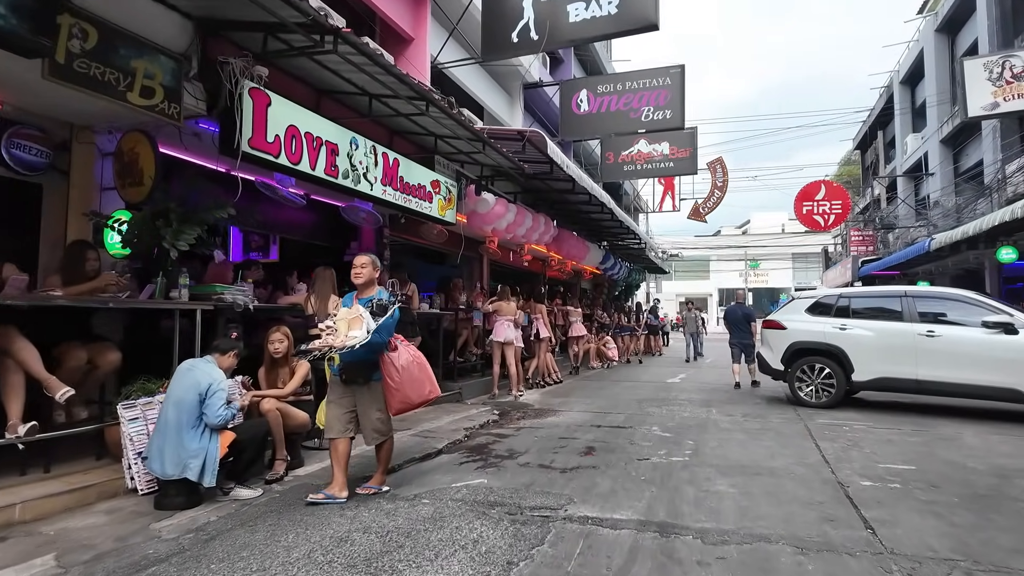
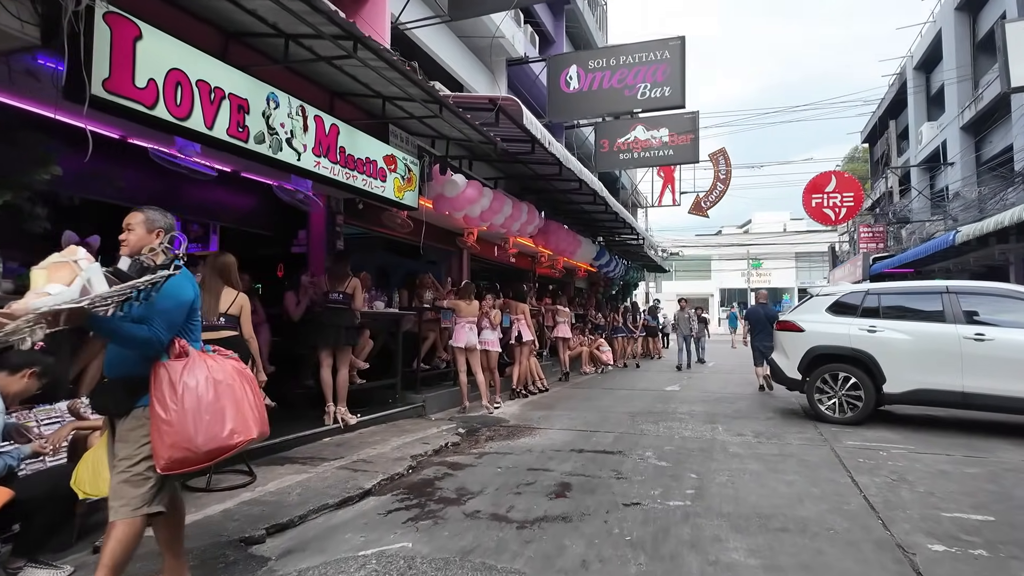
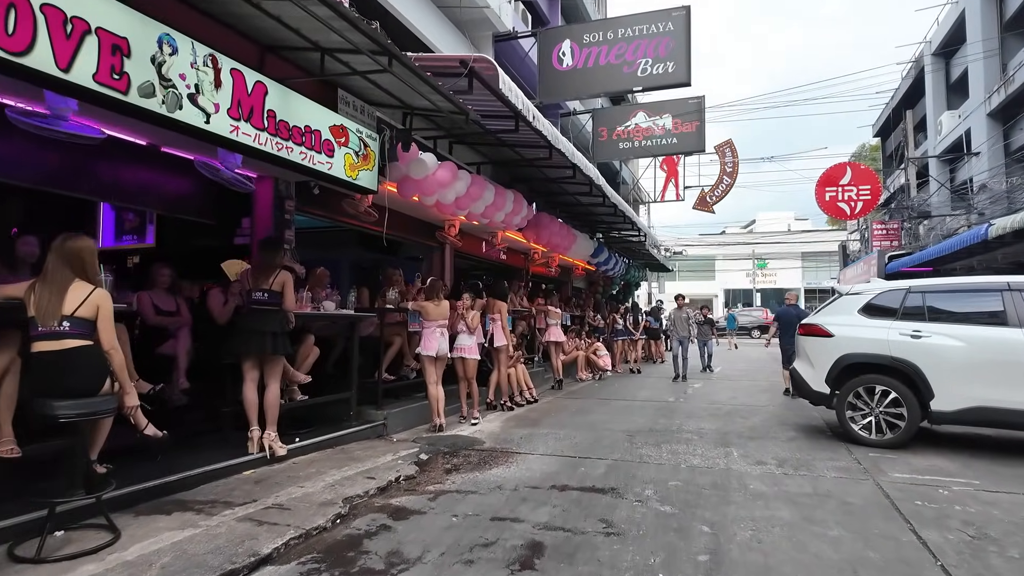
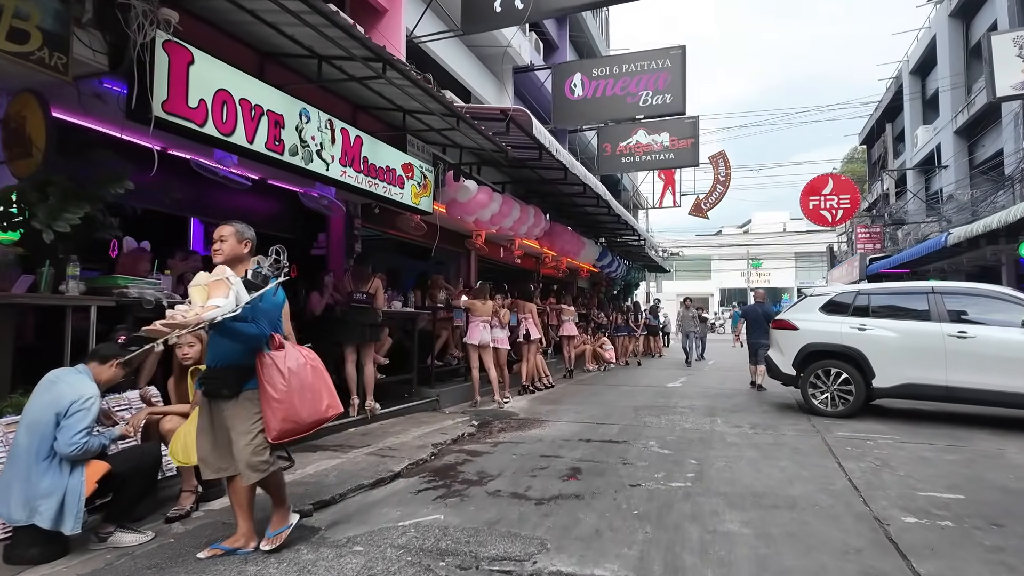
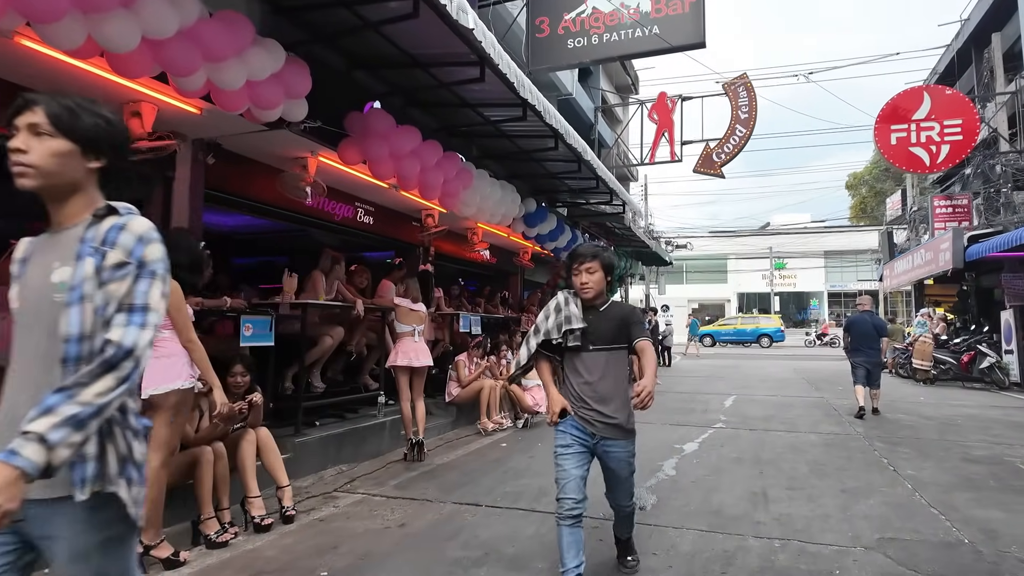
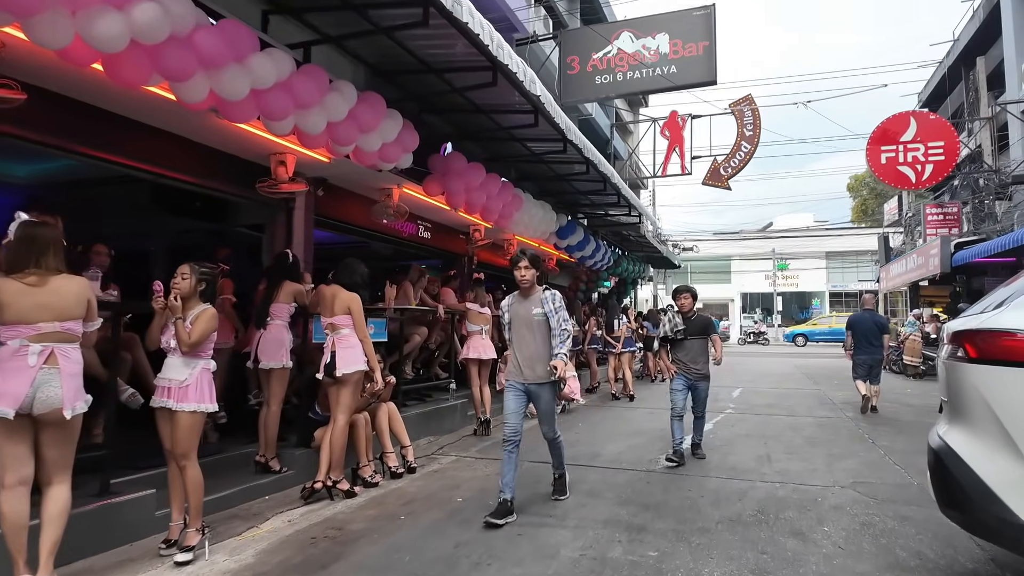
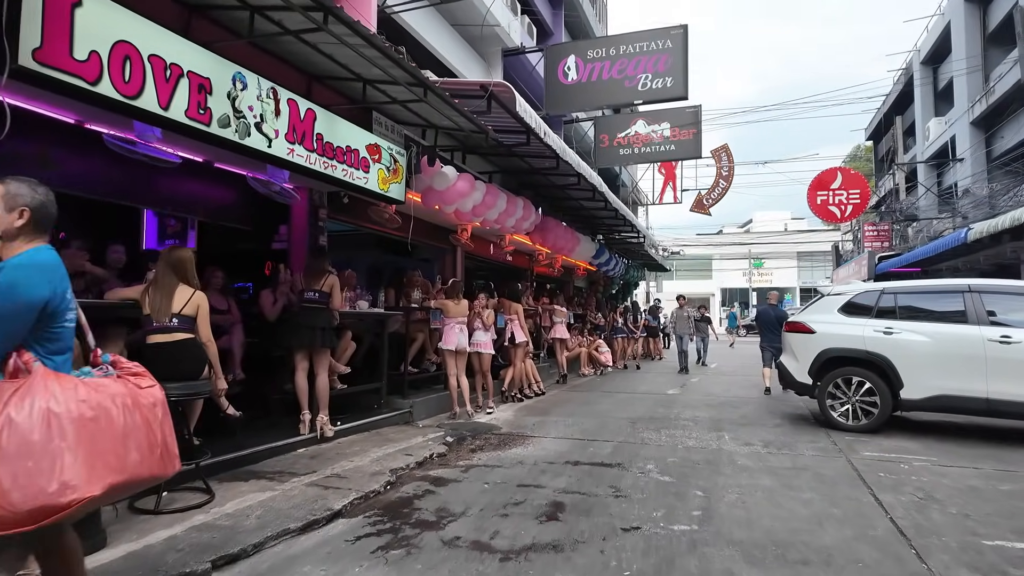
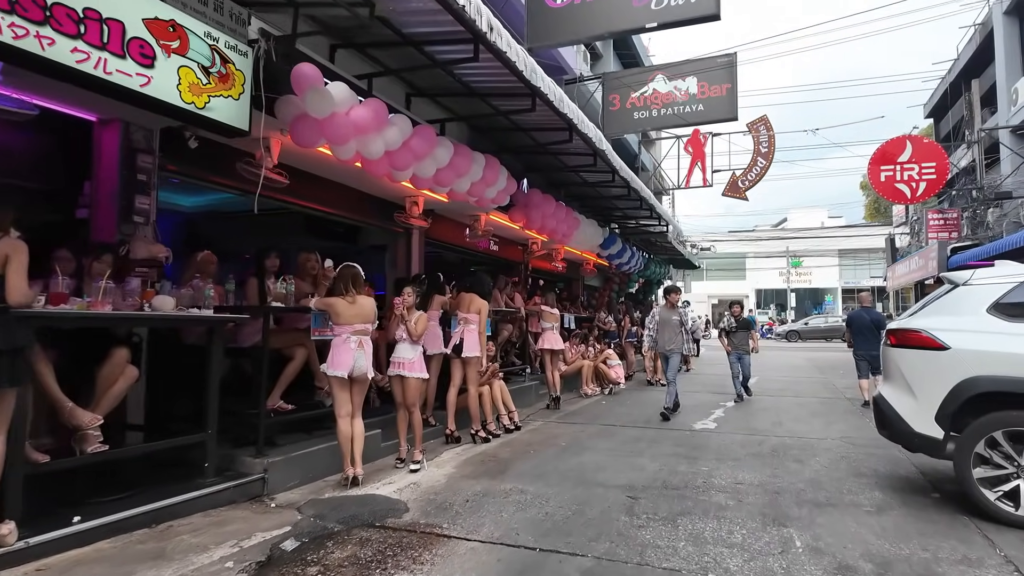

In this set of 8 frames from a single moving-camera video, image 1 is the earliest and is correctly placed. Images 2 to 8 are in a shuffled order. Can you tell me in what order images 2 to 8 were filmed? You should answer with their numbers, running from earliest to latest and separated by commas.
4, 2, 7, 3, 8, 6, 5
